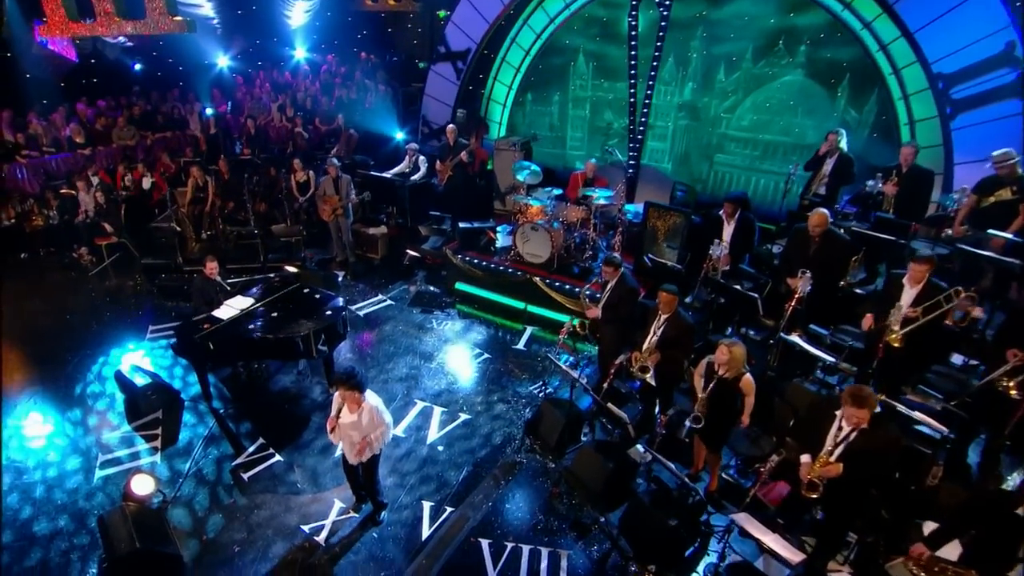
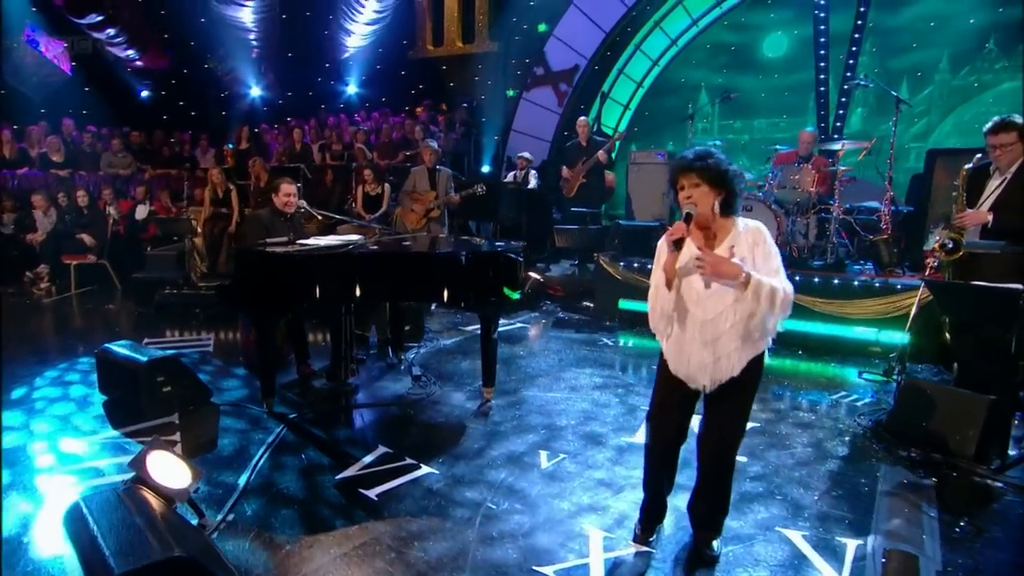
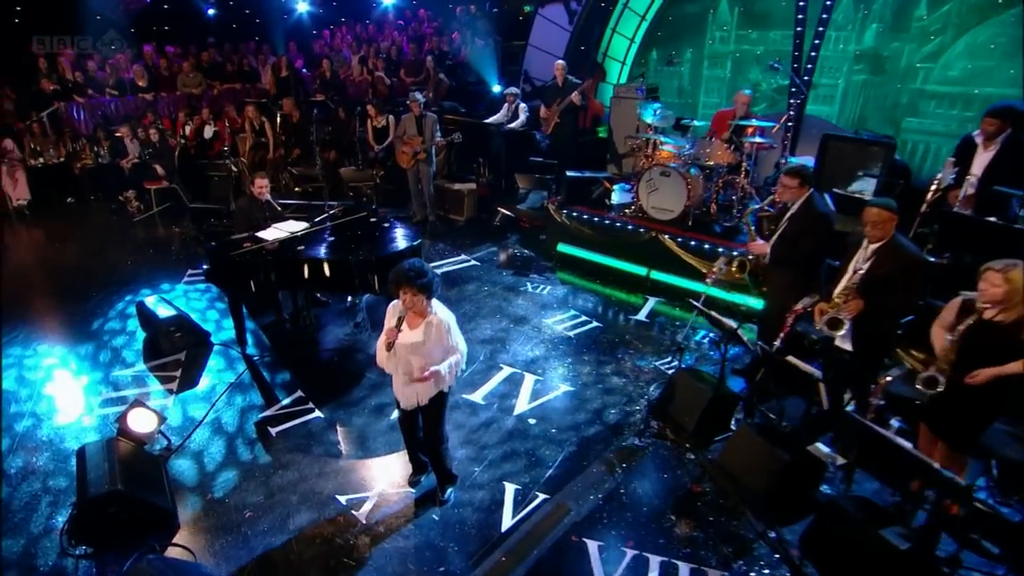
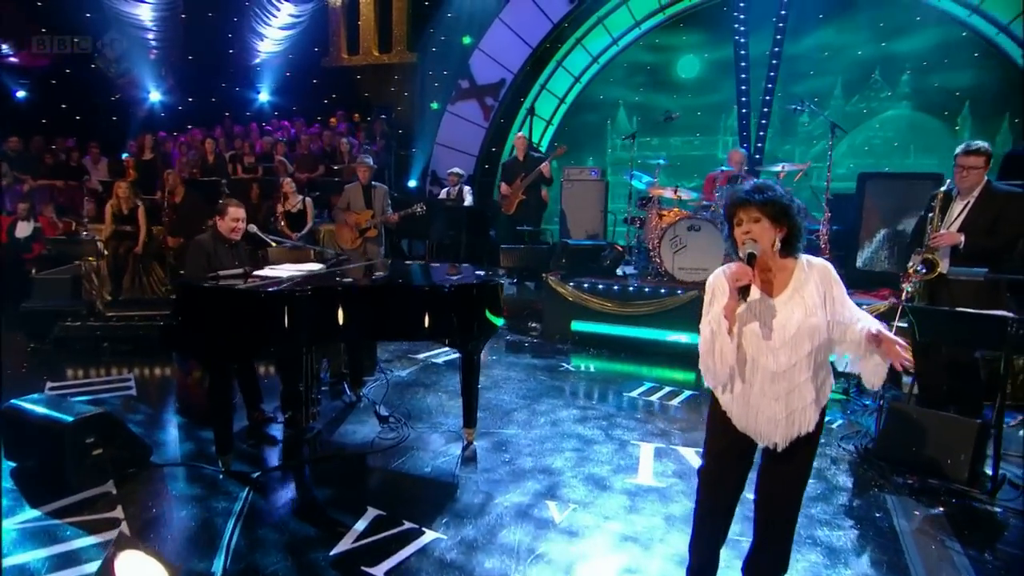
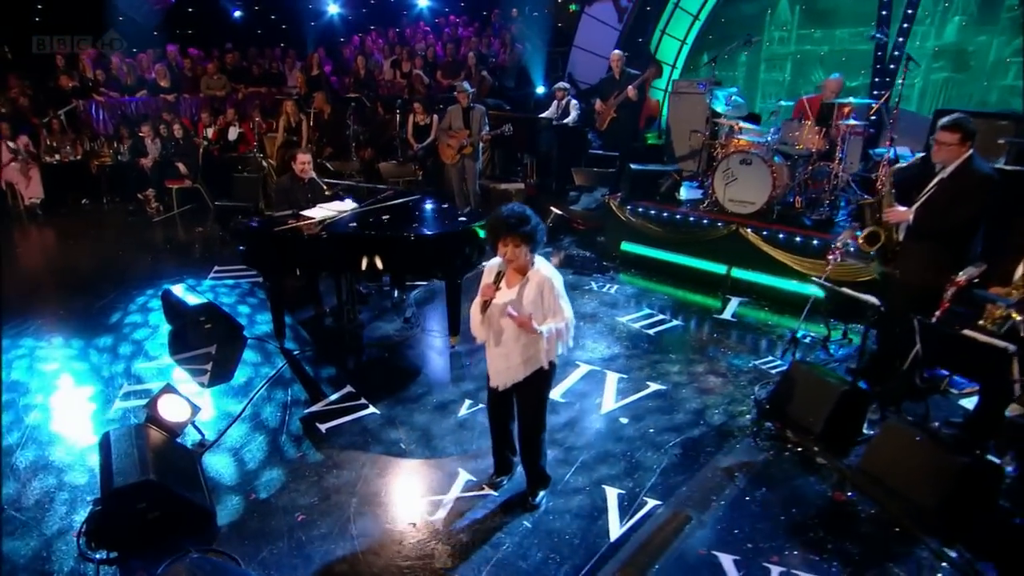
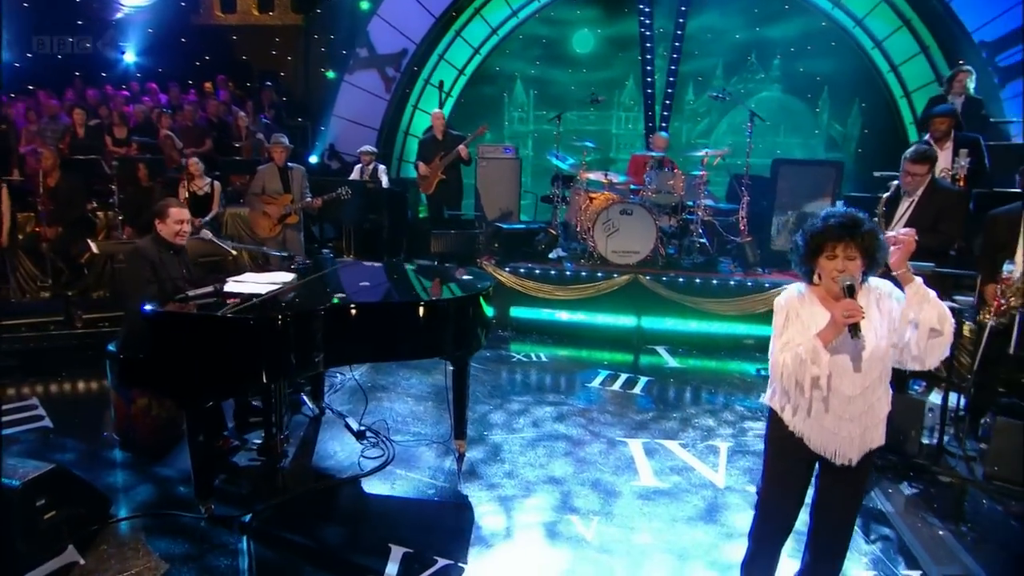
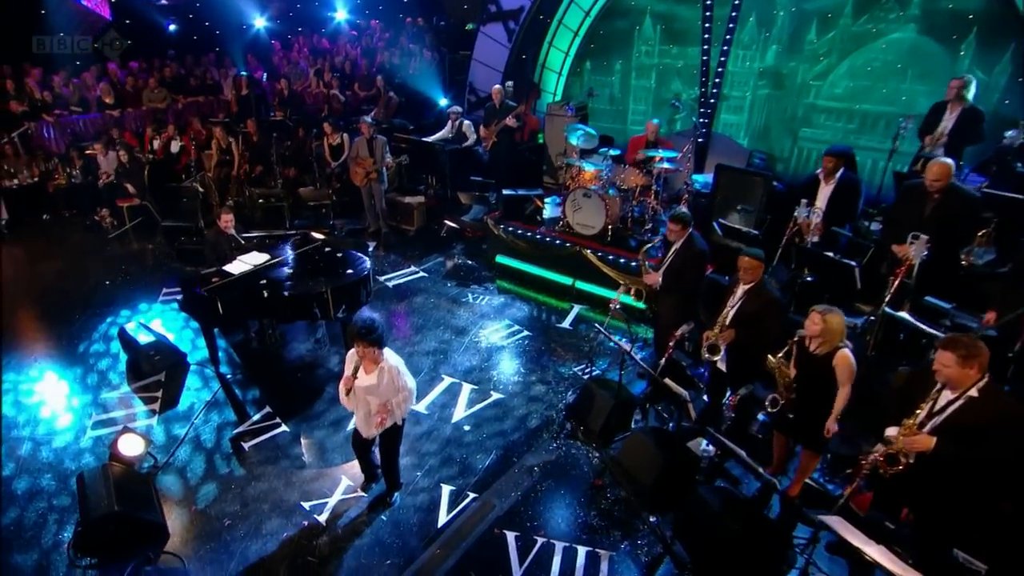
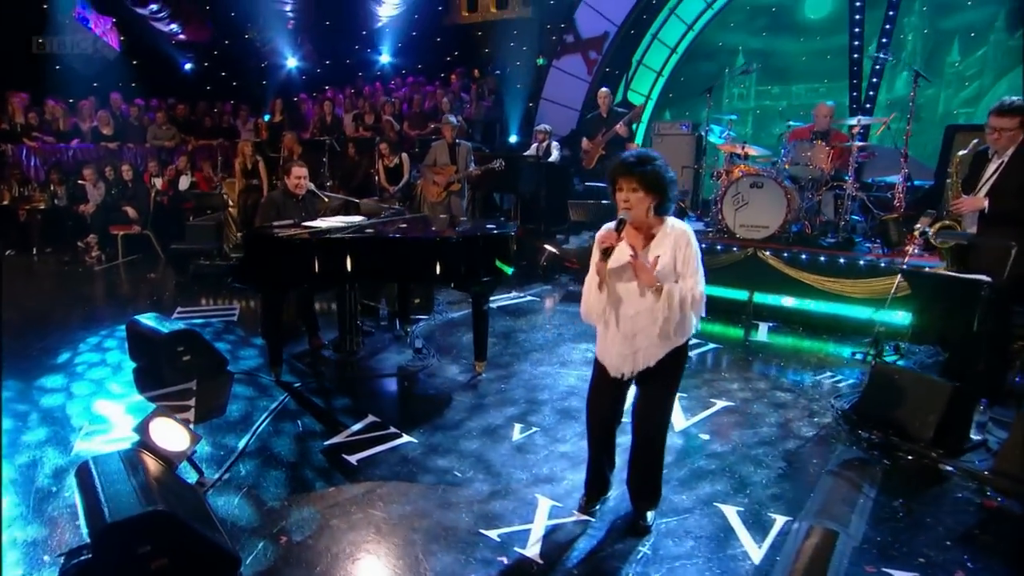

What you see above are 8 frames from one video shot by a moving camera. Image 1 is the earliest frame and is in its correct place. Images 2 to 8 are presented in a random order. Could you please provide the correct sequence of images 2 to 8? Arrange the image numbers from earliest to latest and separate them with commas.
7, 3, 5, 8, 2, 4, 6
